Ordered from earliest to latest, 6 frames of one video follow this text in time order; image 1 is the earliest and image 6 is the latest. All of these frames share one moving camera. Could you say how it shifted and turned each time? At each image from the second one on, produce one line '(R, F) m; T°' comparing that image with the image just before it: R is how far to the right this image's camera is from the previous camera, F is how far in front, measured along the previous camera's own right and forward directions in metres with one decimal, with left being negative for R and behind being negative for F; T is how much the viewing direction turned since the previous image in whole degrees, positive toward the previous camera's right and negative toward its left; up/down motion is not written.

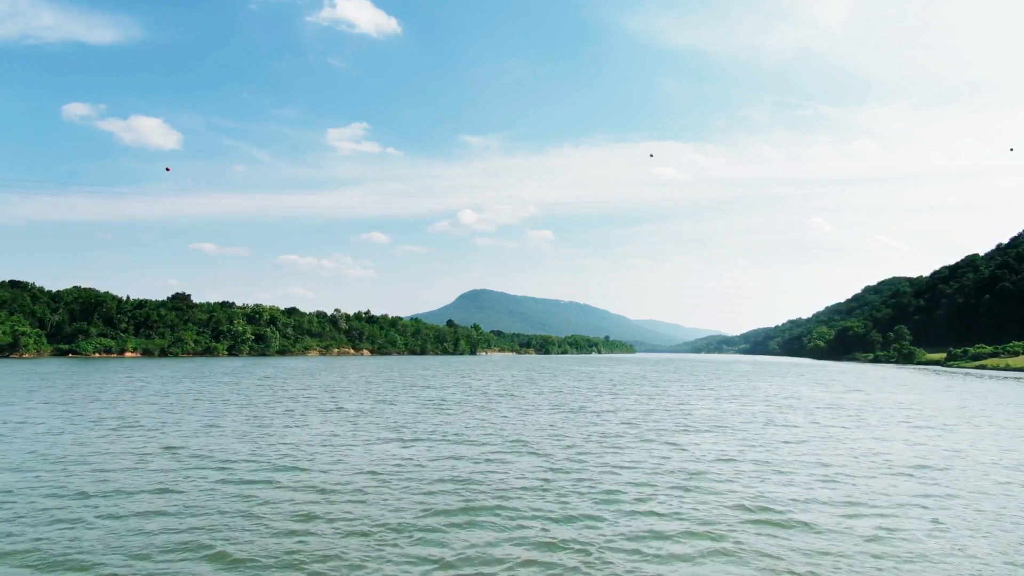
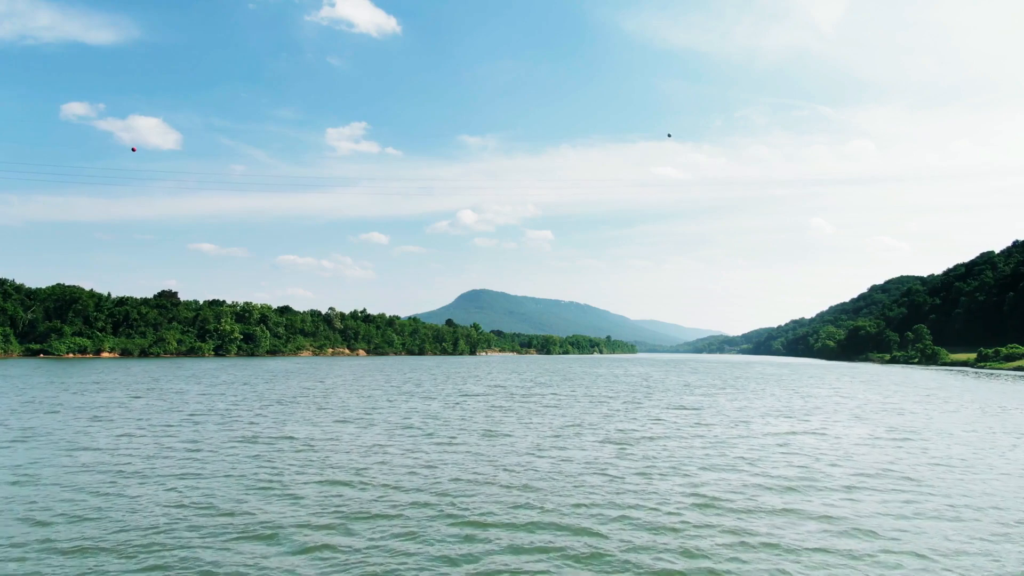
(-0.5, +8.1) m; 0°
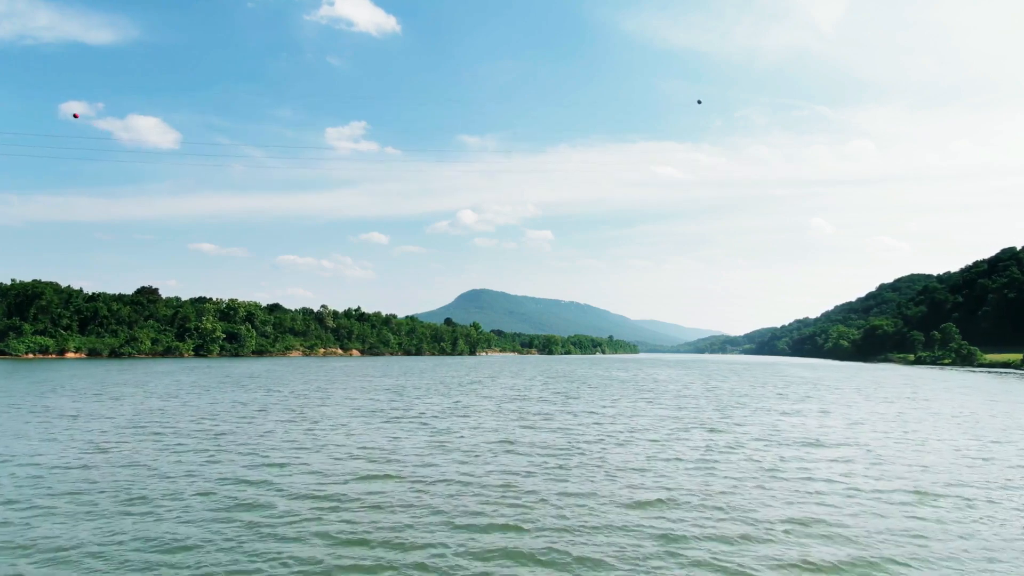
(-0.7, +10.7) m; 0°
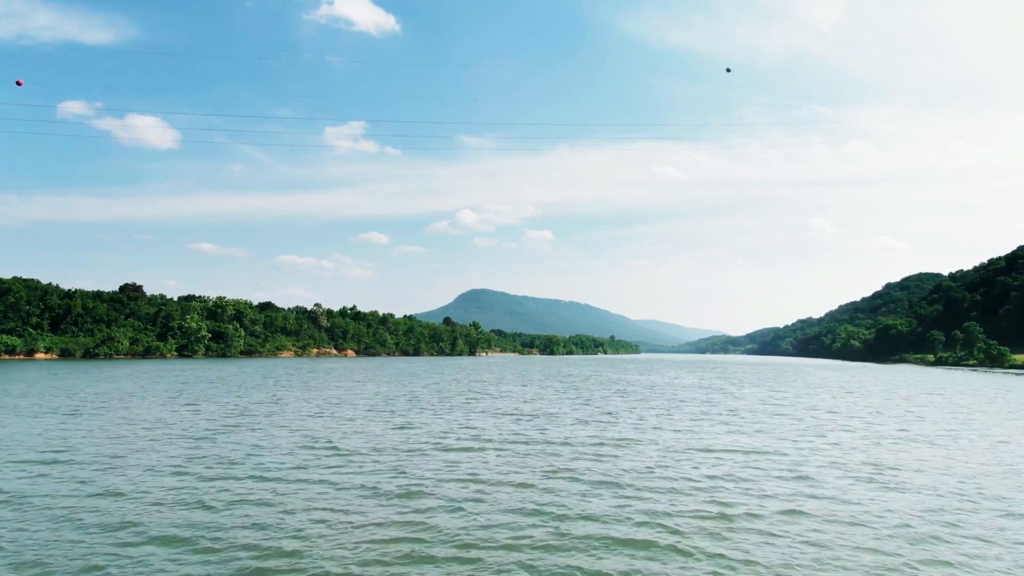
(-0.5, +7.9) m; 0°
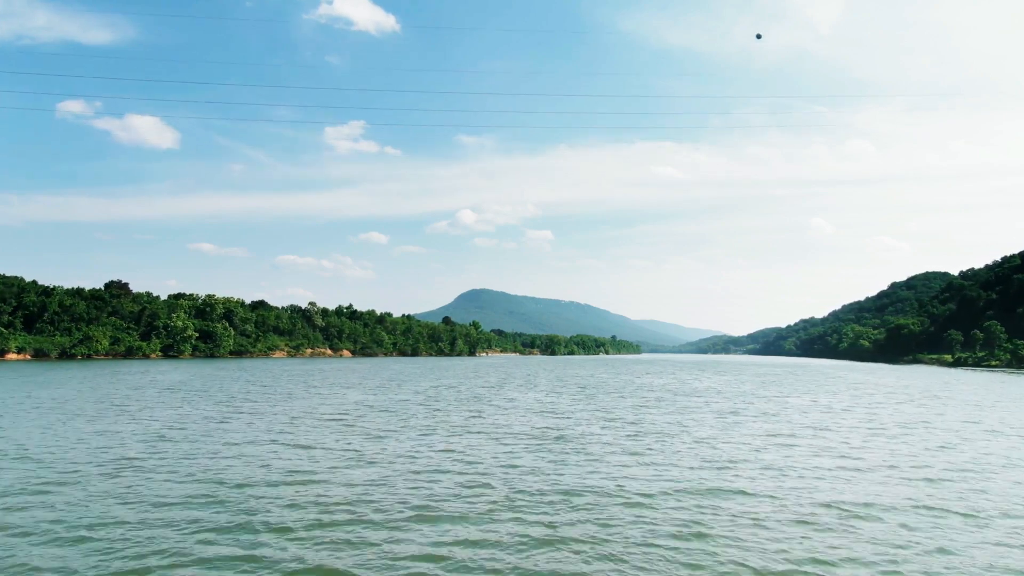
(-0.4, +6.4) m; 0°
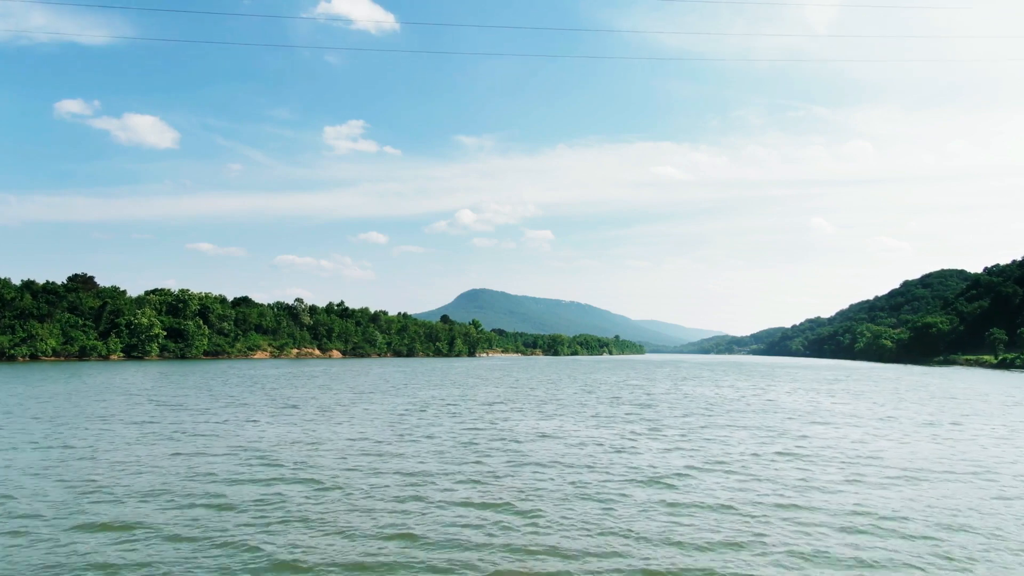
(-1.1, +13.8) m; 0°
